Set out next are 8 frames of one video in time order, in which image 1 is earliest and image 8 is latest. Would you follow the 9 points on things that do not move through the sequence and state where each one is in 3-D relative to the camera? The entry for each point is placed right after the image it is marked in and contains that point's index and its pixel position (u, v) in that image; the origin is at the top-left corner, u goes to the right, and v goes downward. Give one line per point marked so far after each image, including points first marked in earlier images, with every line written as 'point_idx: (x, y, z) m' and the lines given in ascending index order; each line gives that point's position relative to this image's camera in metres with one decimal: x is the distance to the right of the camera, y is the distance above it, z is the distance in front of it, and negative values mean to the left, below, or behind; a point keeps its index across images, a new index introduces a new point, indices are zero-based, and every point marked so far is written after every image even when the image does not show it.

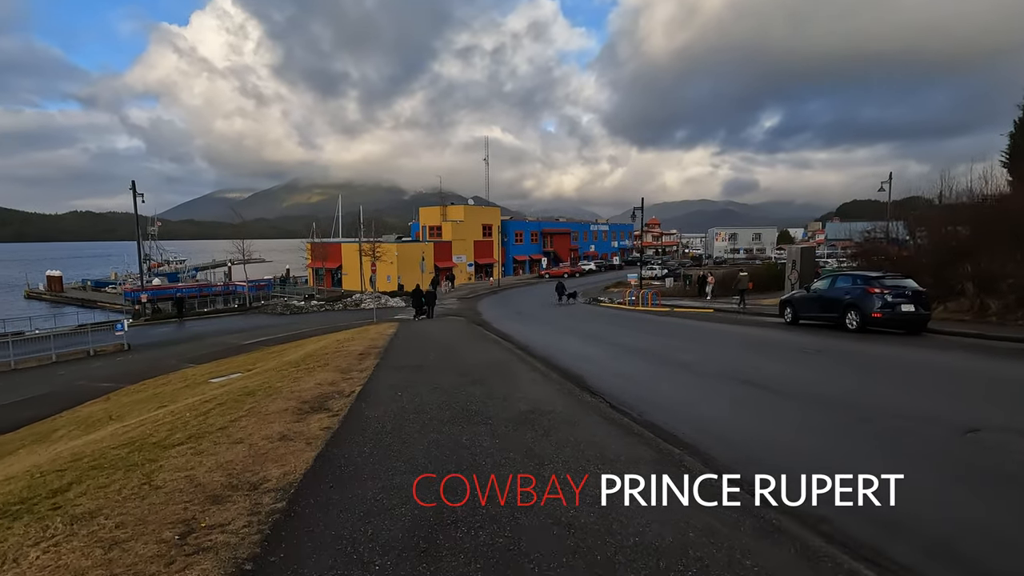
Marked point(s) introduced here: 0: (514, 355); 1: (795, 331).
0: (+0.2, -1.6, +12.4) m
1: (+9.1, -1.4, +17.7) m
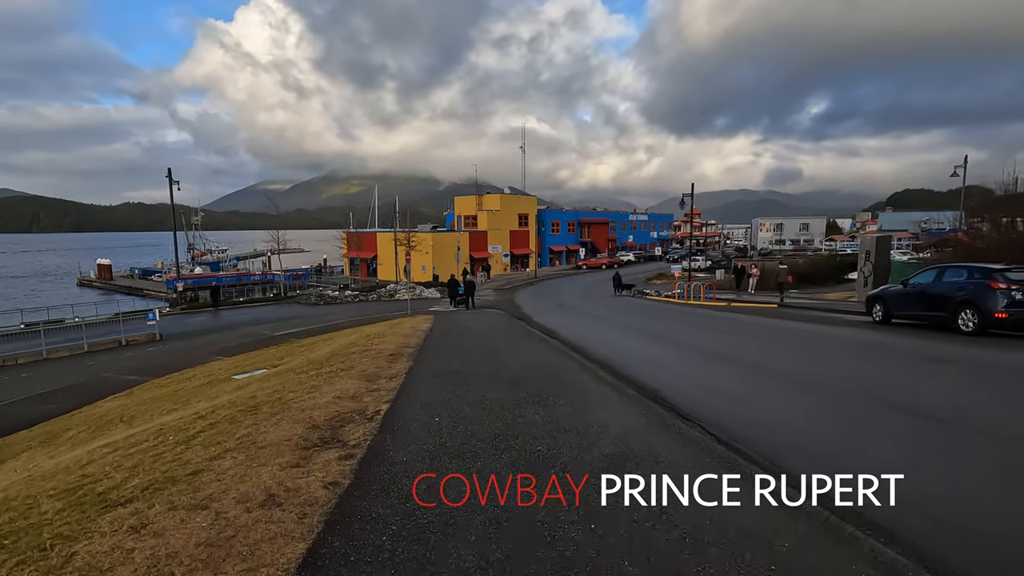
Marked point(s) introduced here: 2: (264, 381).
0: (+1.3, -1.5, +10.7) m
1: (+10.5, -1.2, +15.3) m
2: (-5.0, -1.9, +10.6) m
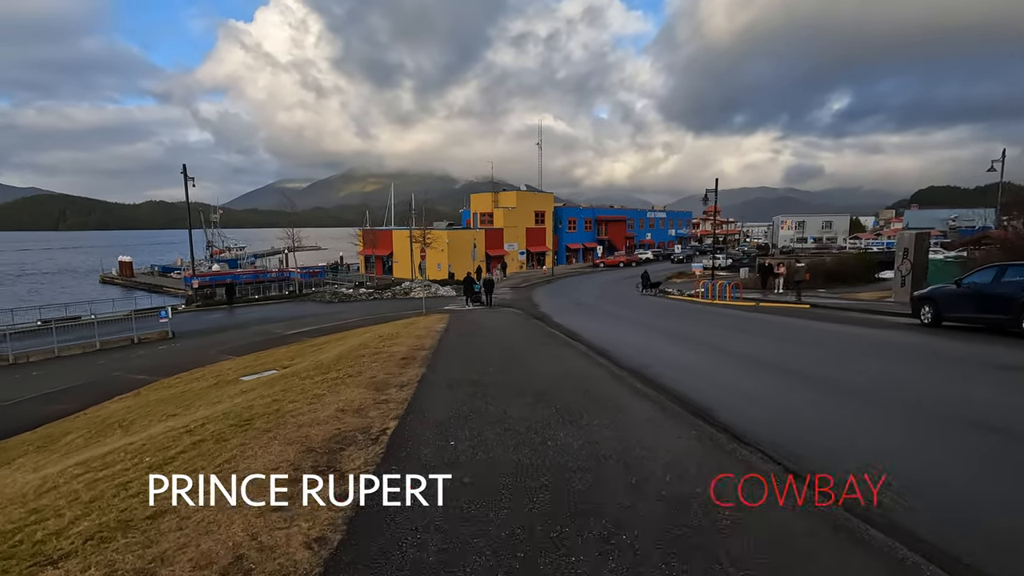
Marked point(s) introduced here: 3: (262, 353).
0: (+1.7, -1.5, +9.8) m
1: (+11.0, -1.2, +14.1) m
2: (-4.6, -1.8, +9.9) m
3: (-8.8, -2.3, +18.8) m
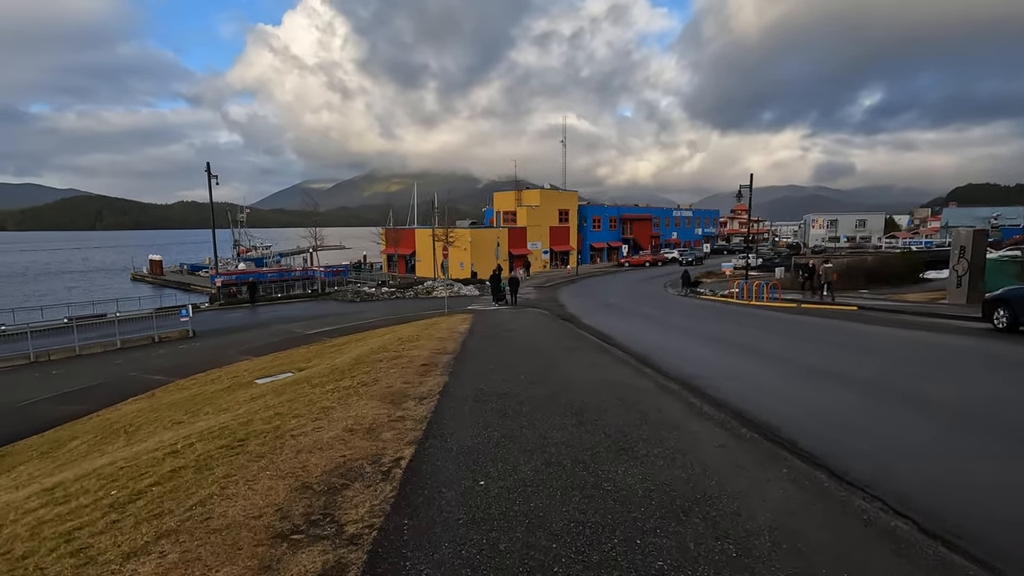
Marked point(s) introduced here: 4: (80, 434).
0: (+2.2, -1.5, +8.7) m
1: (+11.7, -1.3, +12.7) m
2: (-4.0, -1.8, +9.2) m
3: (-7.9, -2.2, +18.2) m
4: (-9.3, -3.2, +11.6) m
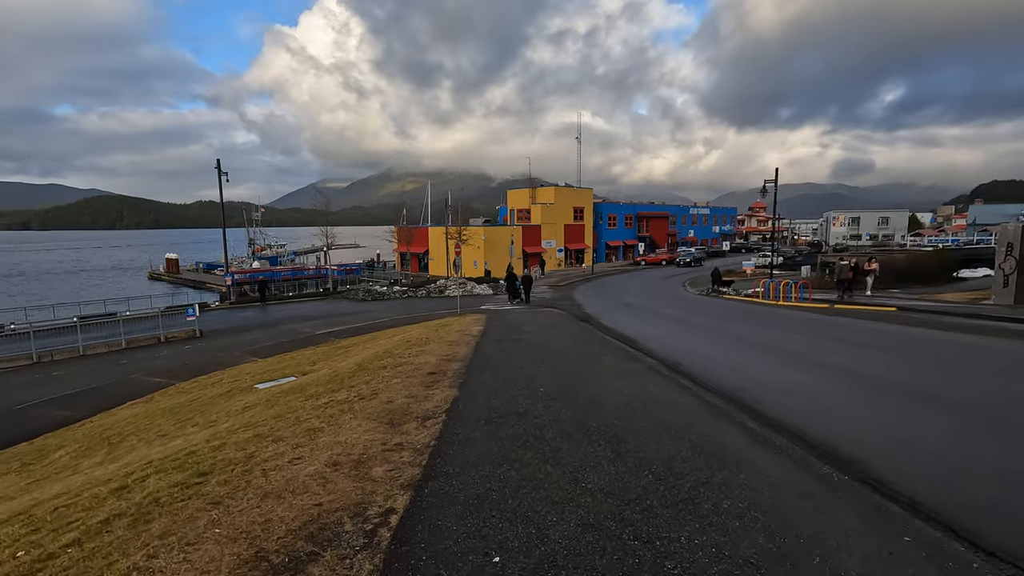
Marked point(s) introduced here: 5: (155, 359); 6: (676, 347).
0: (+2.4, -1.5, +7.7) m
1: (+12.1, -1.3, +11.4) m
2: (-3.7, -1.8, +8.3) m
3: (-7.3, -2.2, +17.4) m
4: (-9.0, -3.1, +10.8) m
5: (-13.2, -2.6, +19.8) m
6: (+4.4, -1.5, +14.1) m
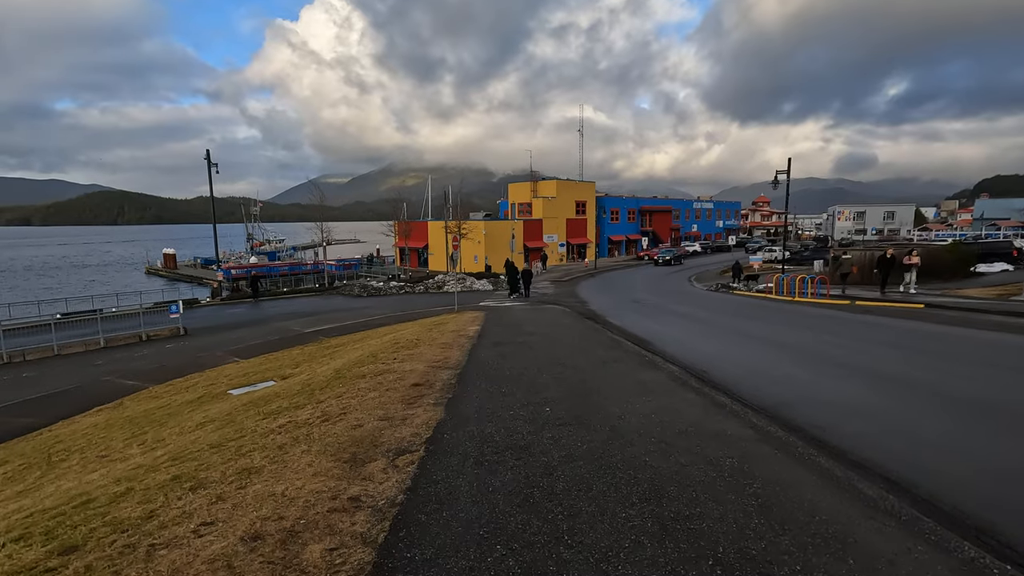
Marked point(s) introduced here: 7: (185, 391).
0: (+2.4, -1.4, +6.4) m
1: (+12.1, -1.2, +10.1) m
2: (-3.8, -1.7, +7.1) m
3: (-7.3, -2.0, +16.2) m
4: (-9.0, -3.0, +9.6) m
5: (-13.2, -2.5, +18.6) m
6: (+4.4, -1.4, +12.8) m
7: (-8.1, -2.5, +13.2) m
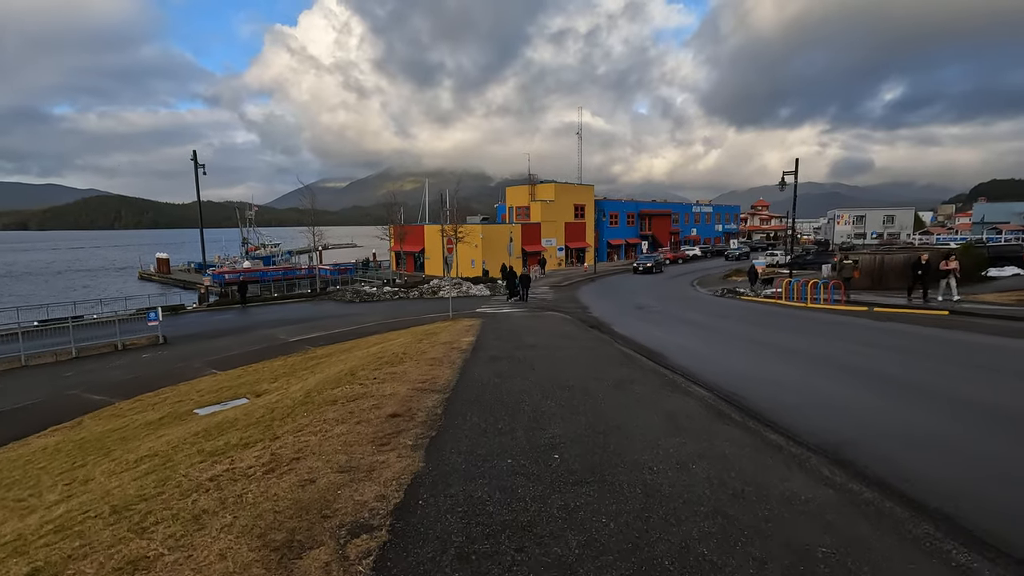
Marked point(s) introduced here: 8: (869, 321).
0: (+2.4, -1.5, +5.3) m
1: (+12.1, -1.3, +9.0) m
2: (-3.8, -1.8, +5.9) m
3: (-7.4, -2.2, +15.0) m
4: (-9.0, -3.2, +8.4) m
5: (-13.2, -2.7, +17.3) m
6: (+4.3, -1.5, +11.7) m
7: (-8.2, -2.7, +12.0) m
8: (+13.2, -1.2, +19.8) m
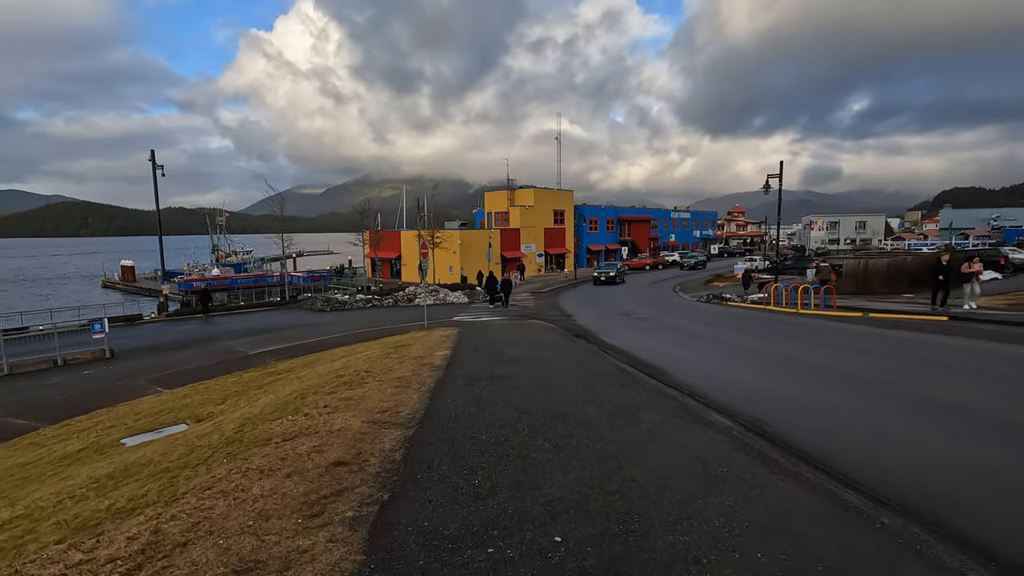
0: (+2.3, -1.5, +4.1) m
1: (+11.8, -1.4, +8.2) m
2: (-3.9, -1.9, +4.4) m
3: (-7.9, -2.4, +13.4) m
4: (-9.3, -3.3, +6.8) m
5: (-13.8, -3.0, +15.5) m
6: (+4.0, -1.7, +10.6) m
7: (-8.5, -2.9, +10.4) m
8: (+12.5, -1.3, +19.0) m
